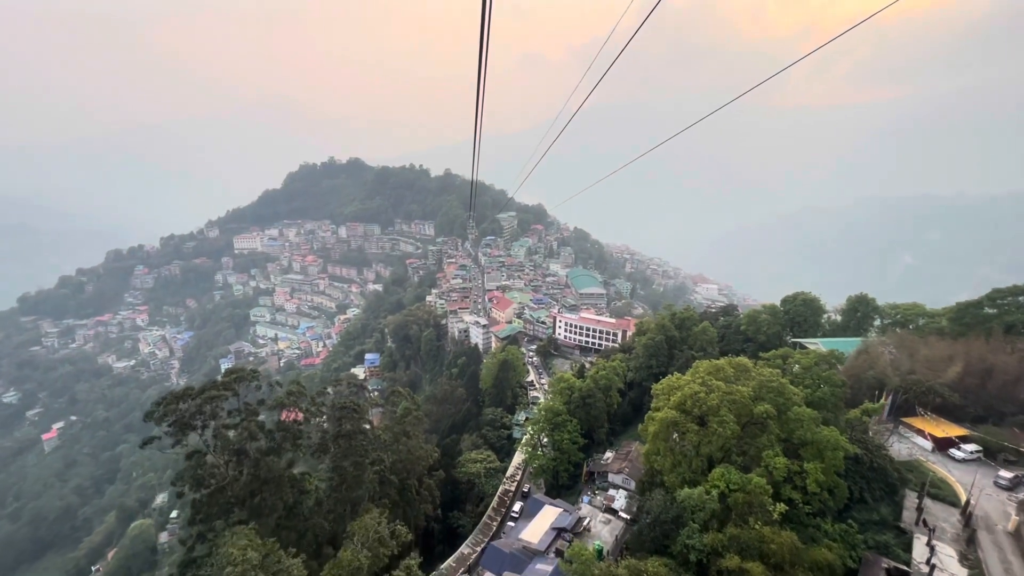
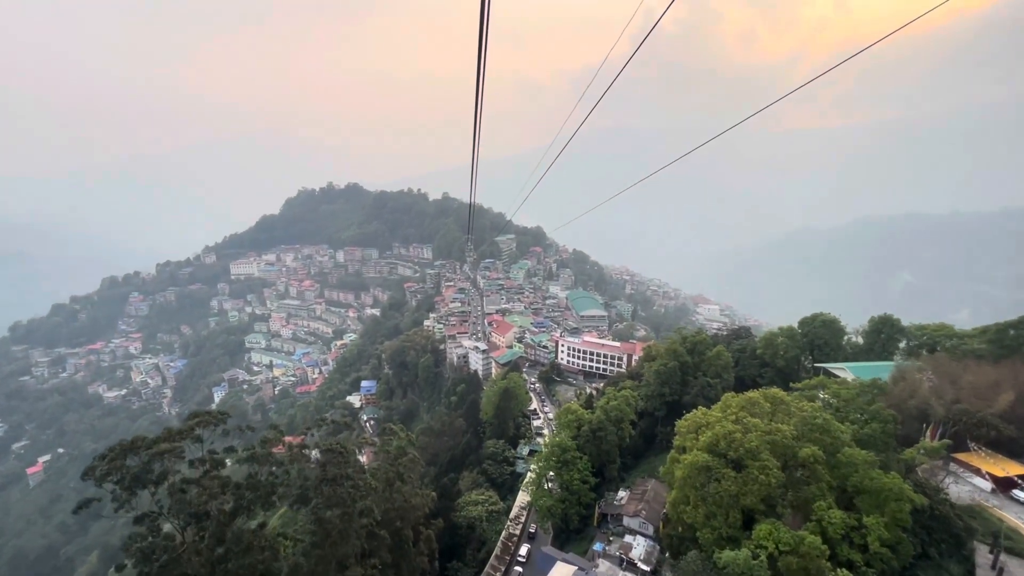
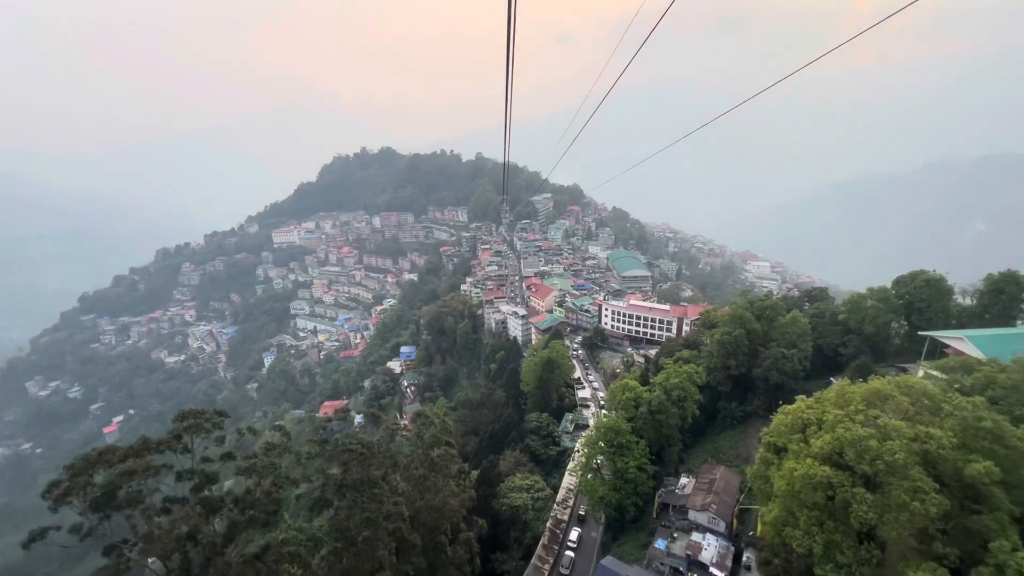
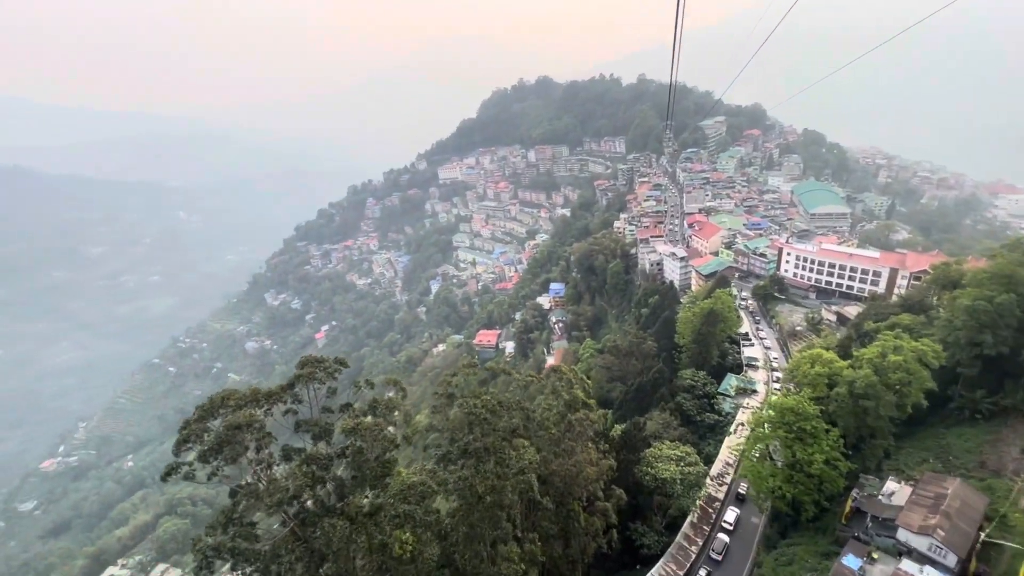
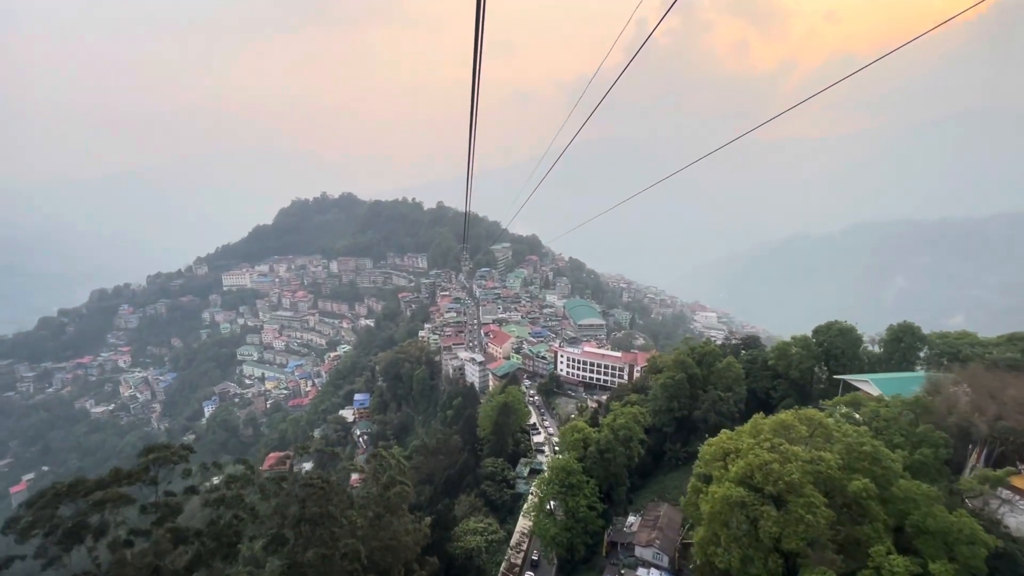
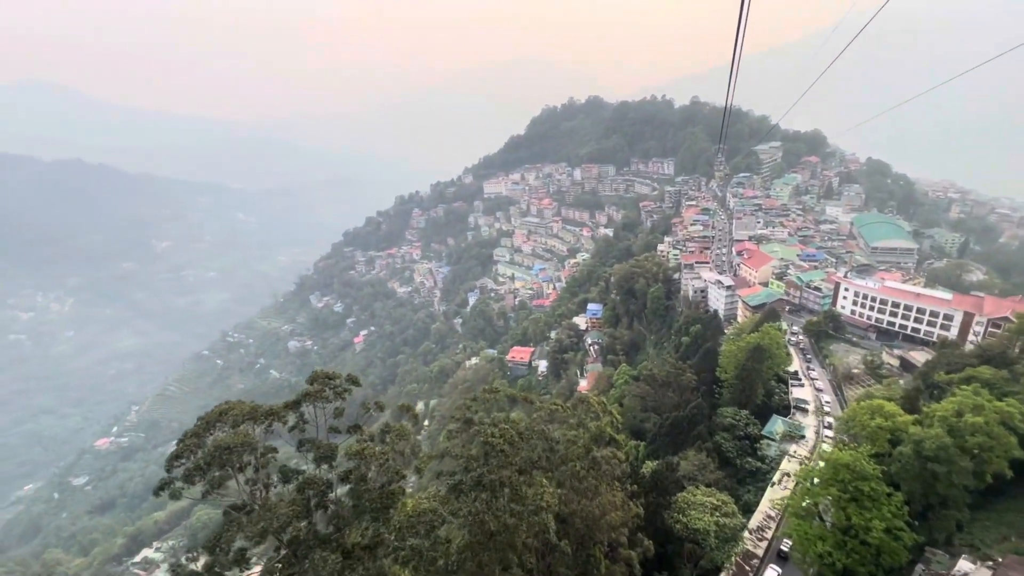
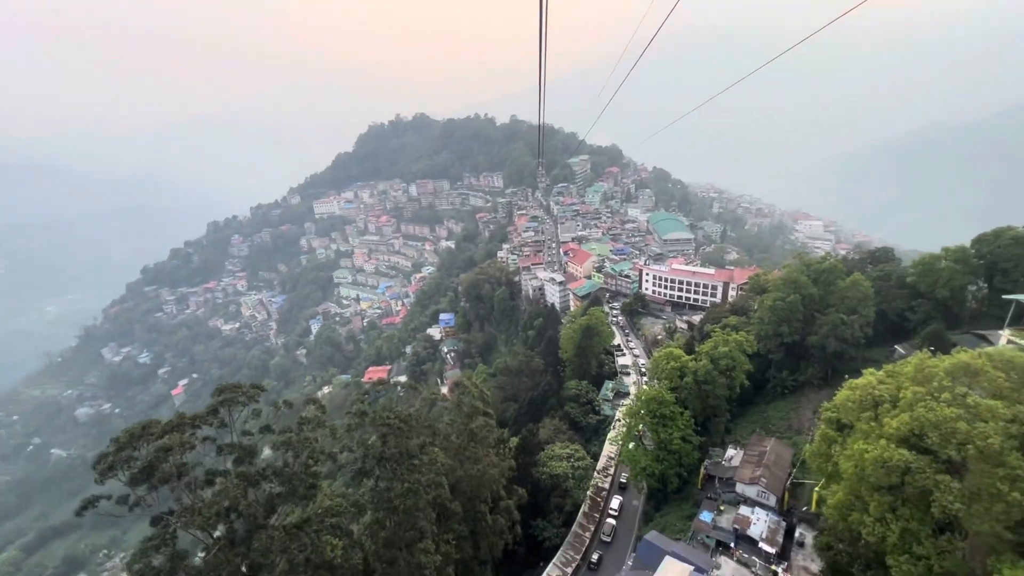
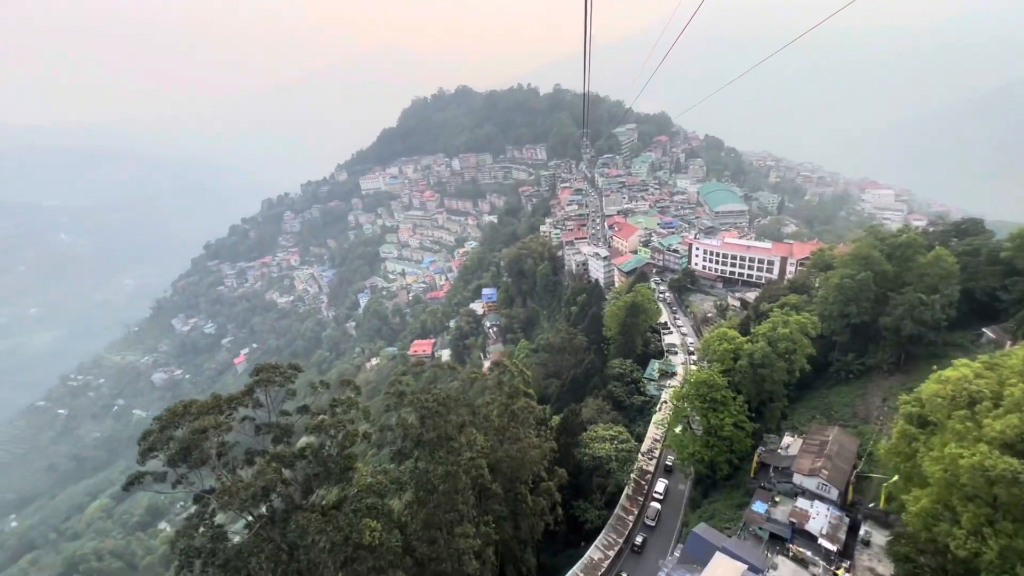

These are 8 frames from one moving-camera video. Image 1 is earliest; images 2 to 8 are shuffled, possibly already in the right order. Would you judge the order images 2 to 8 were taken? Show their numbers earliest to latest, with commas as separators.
2, 5, 3, 7, 8, 4, 6
